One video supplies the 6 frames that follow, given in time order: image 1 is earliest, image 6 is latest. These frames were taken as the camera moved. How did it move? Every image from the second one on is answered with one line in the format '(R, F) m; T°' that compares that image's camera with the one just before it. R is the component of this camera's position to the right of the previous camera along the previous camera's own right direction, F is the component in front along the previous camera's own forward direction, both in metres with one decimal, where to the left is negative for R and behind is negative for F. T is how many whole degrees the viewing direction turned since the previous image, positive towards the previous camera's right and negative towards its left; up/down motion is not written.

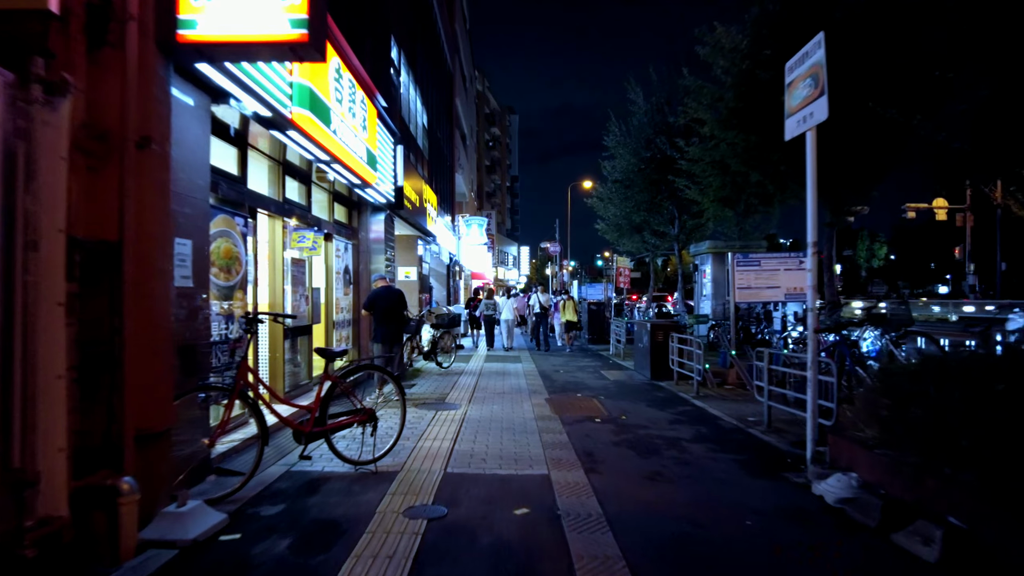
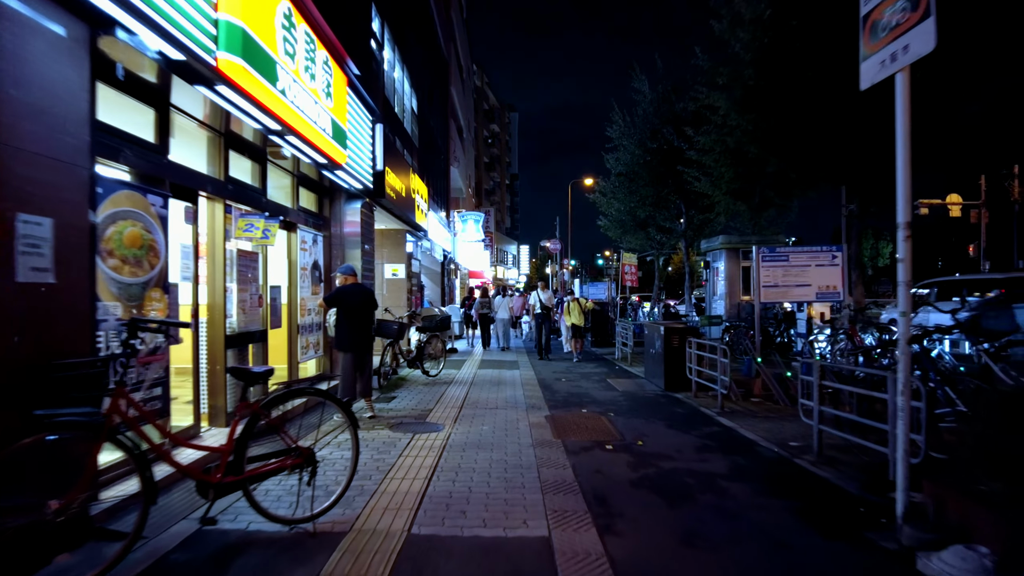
(+0.1, +1.4) m; 0°
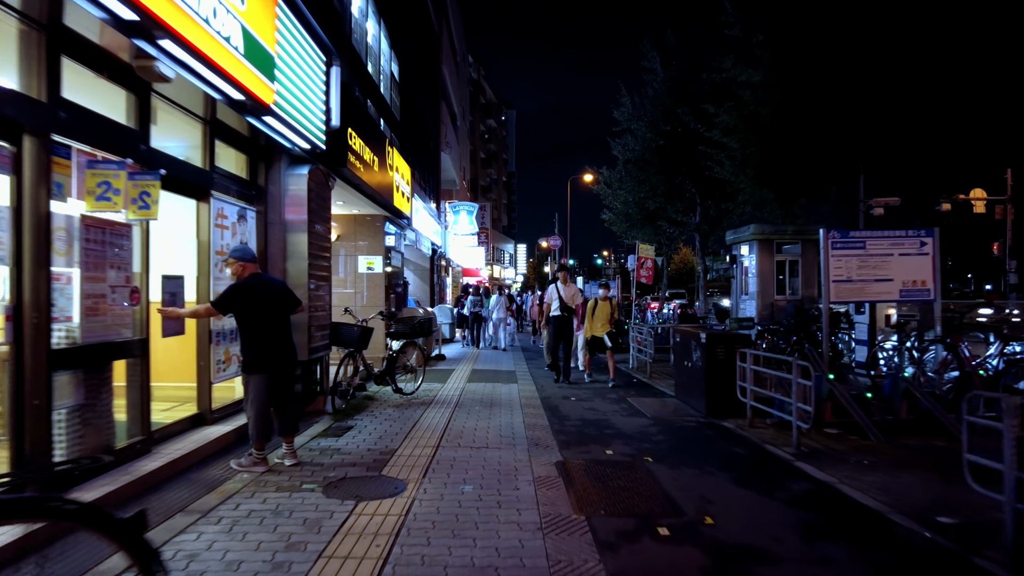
(0.0, +2.3) m; 0°
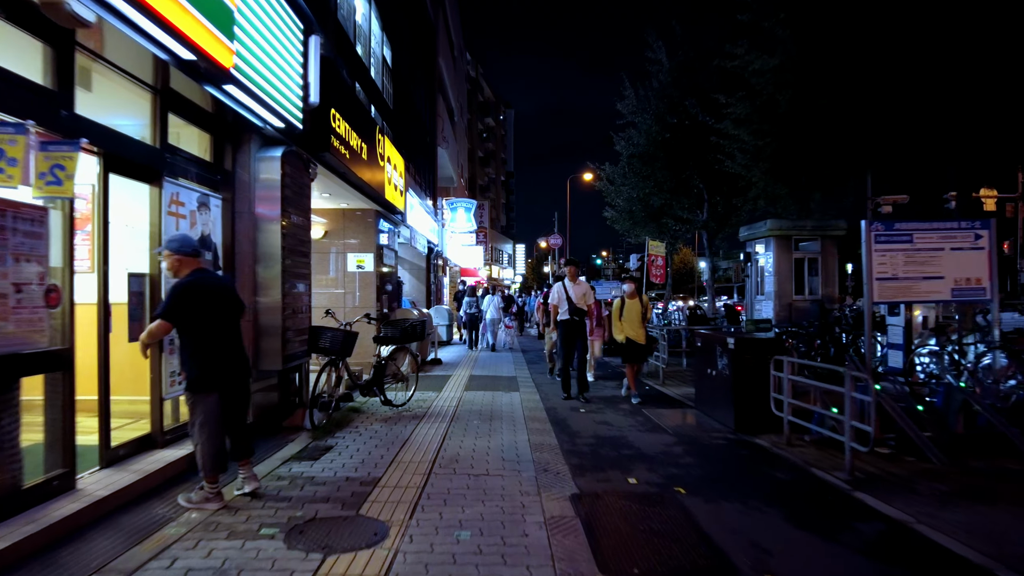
(0.0, +0.9) m; 0°
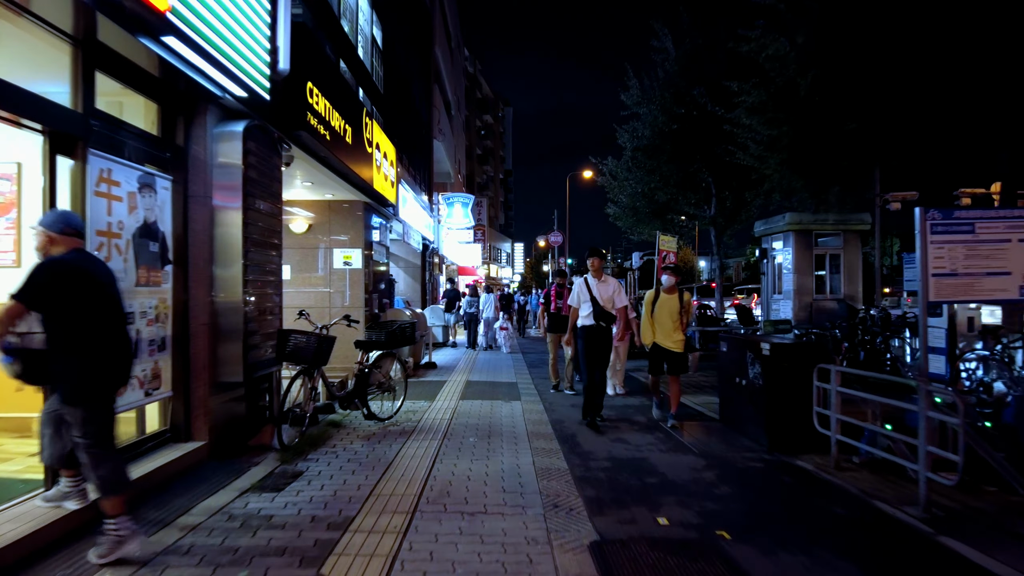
(0.0, +0.9) m; 0°
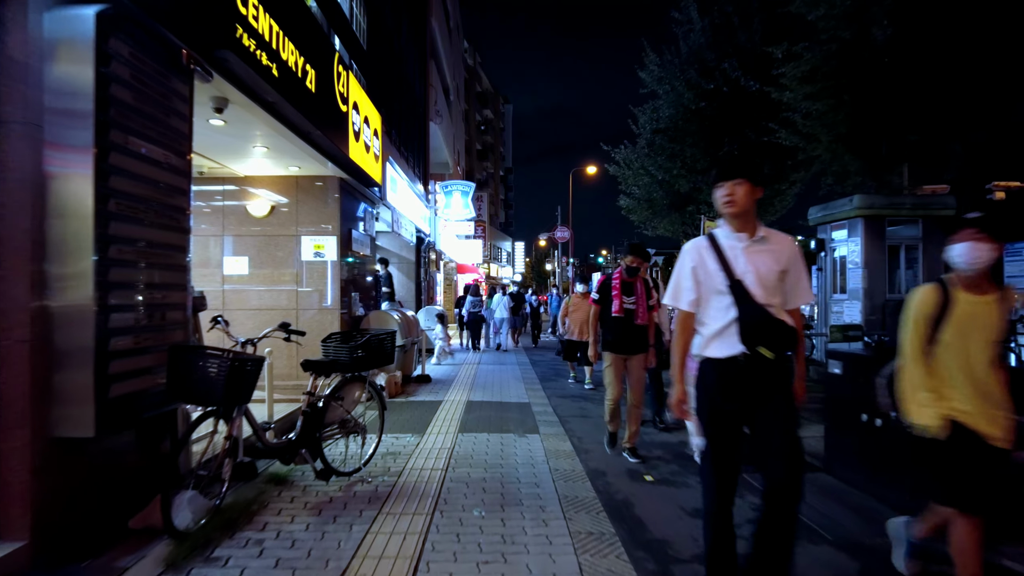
(-0.1, +2.2) m; 0°
